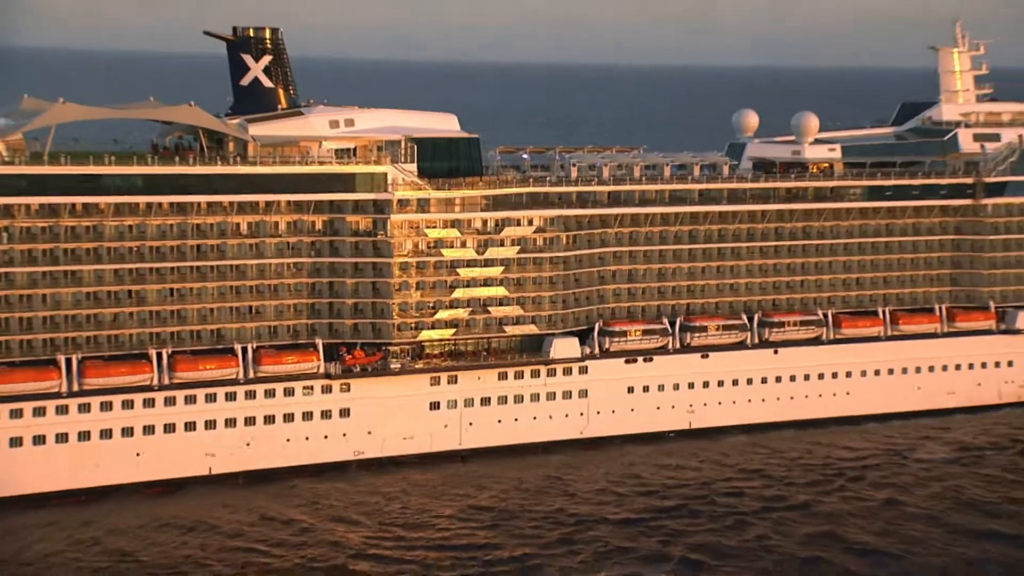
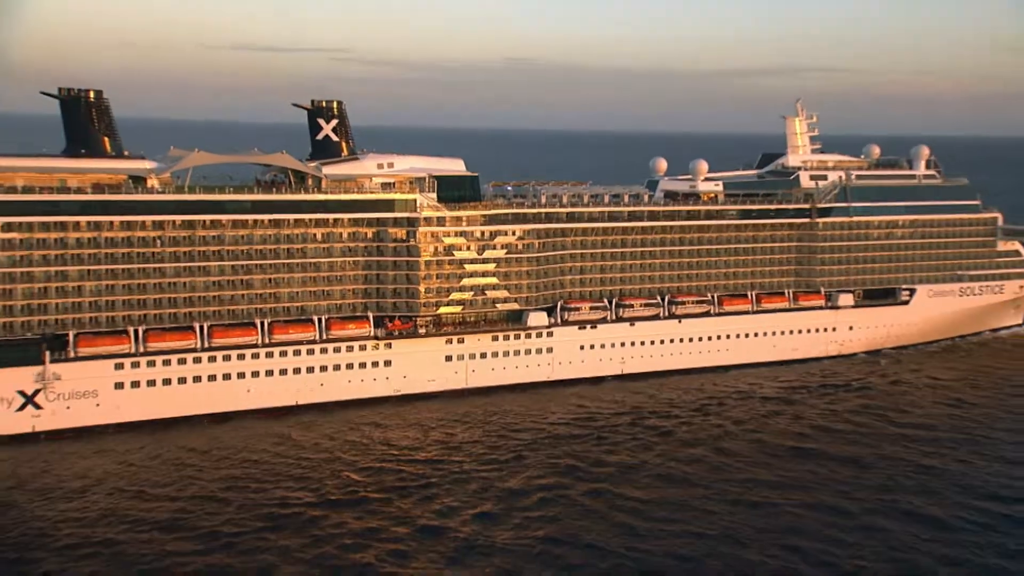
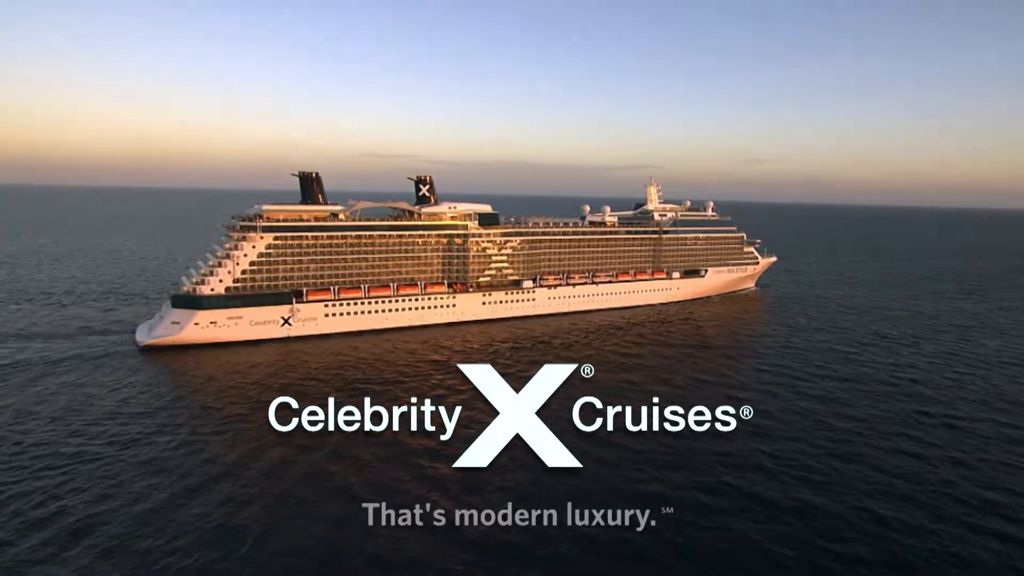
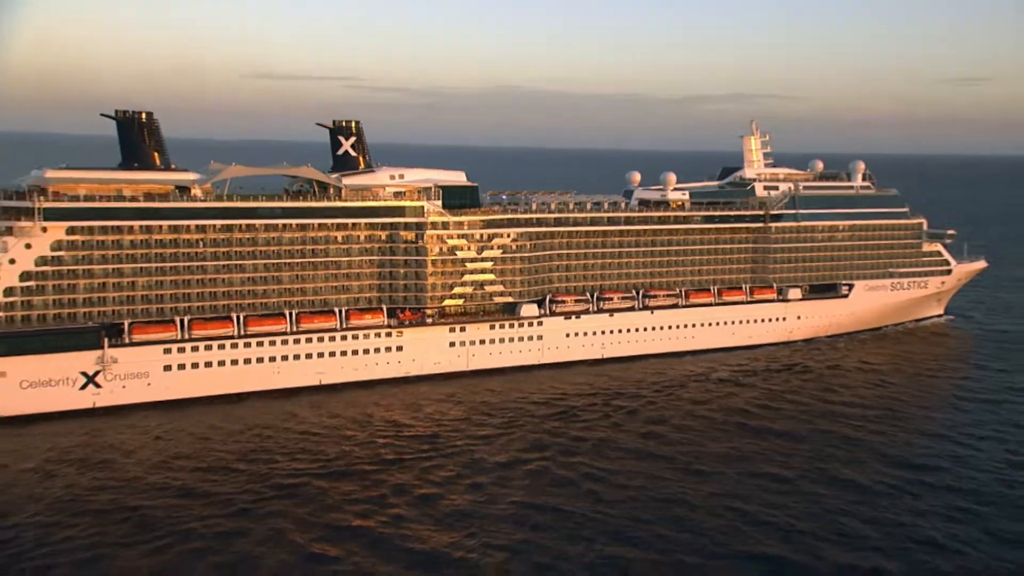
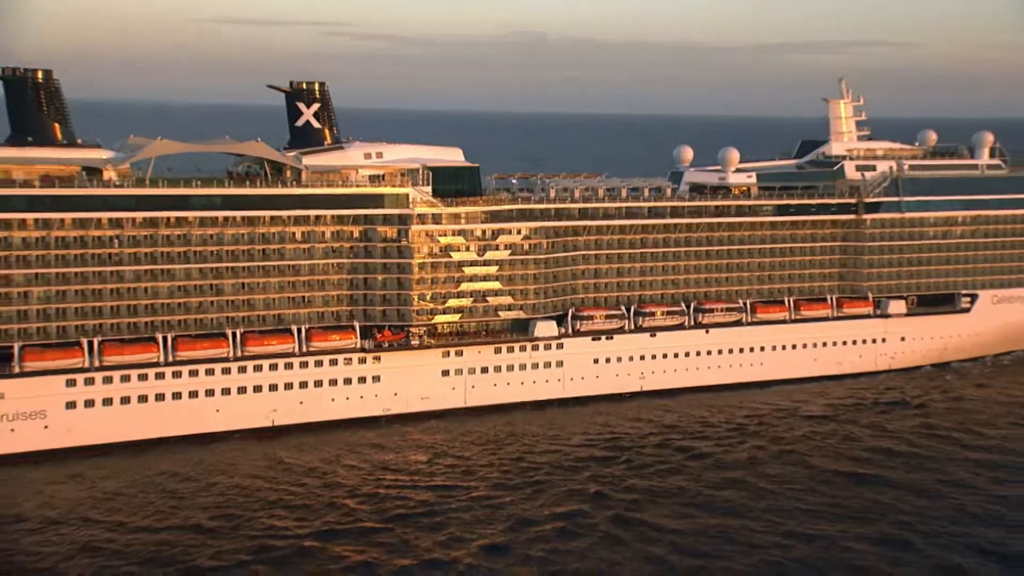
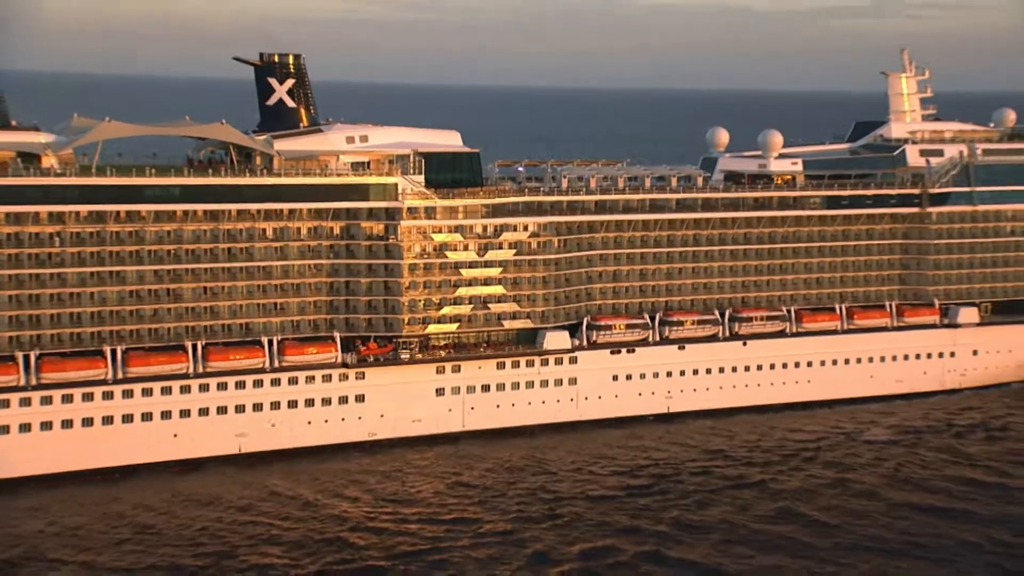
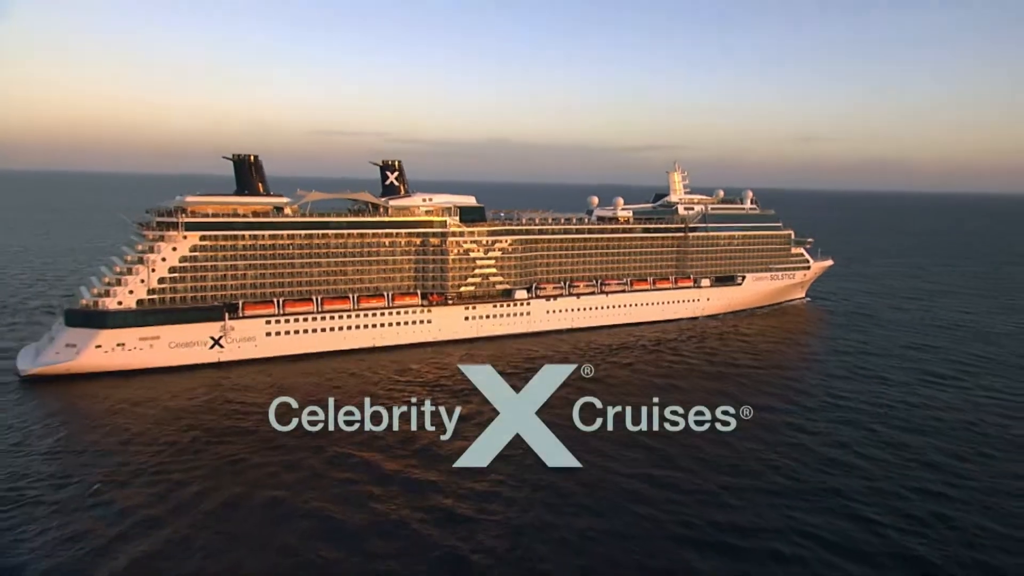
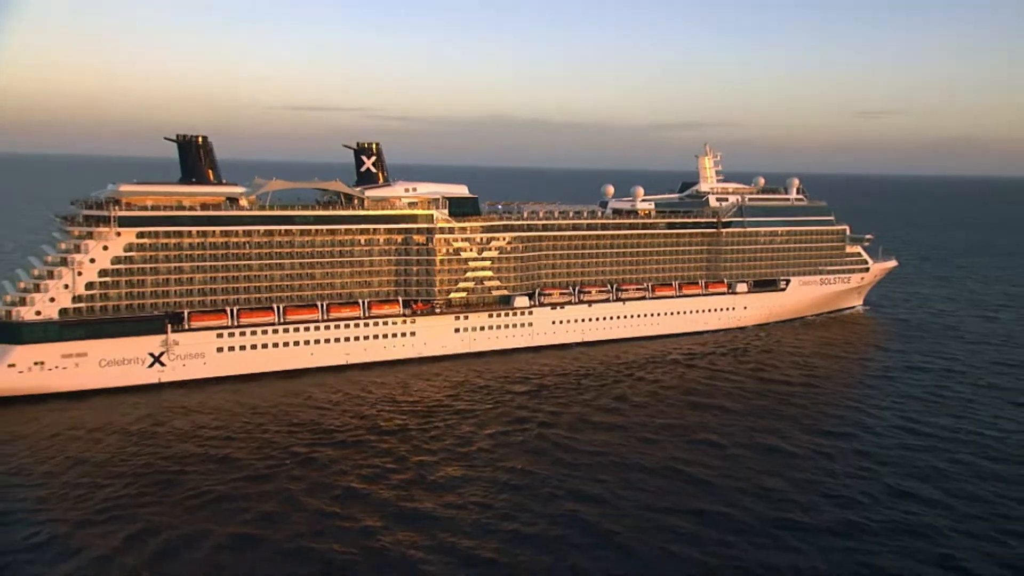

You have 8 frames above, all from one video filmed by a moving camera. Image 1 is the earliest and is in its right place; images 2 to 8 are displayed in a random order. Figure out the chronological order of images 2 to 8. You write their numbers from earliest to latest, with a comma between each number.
6, 5, 2, 4, 8, 7, 3
